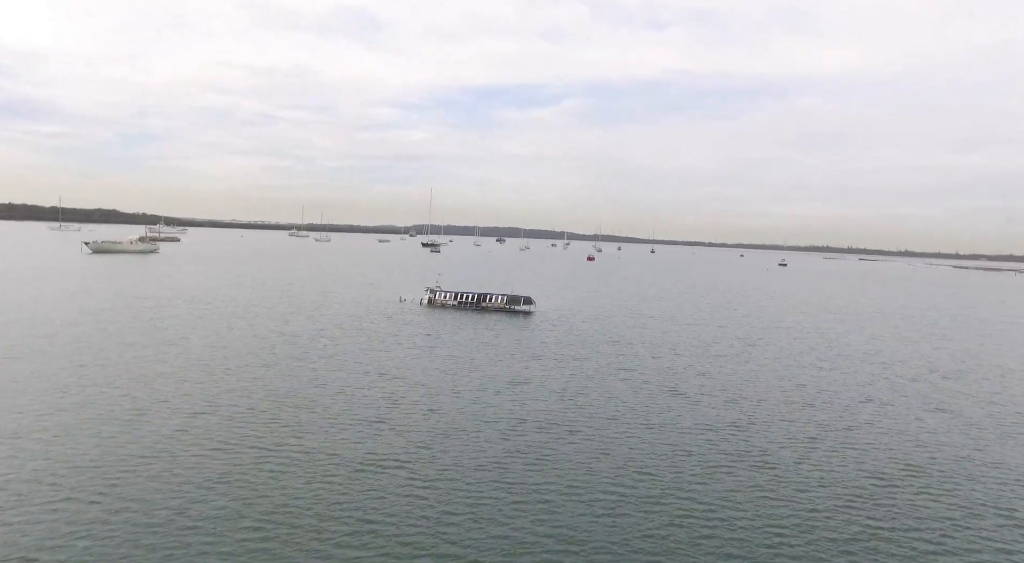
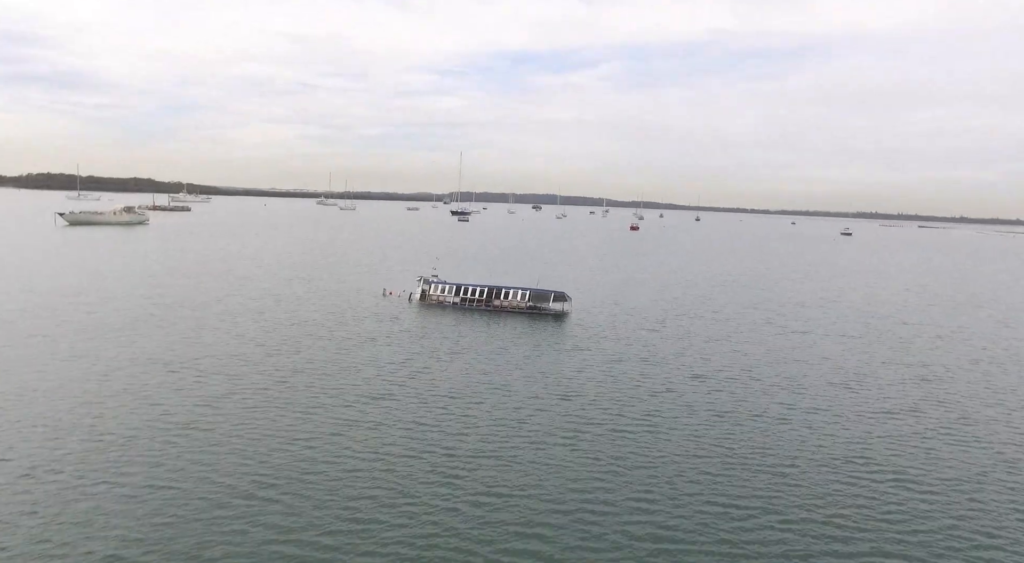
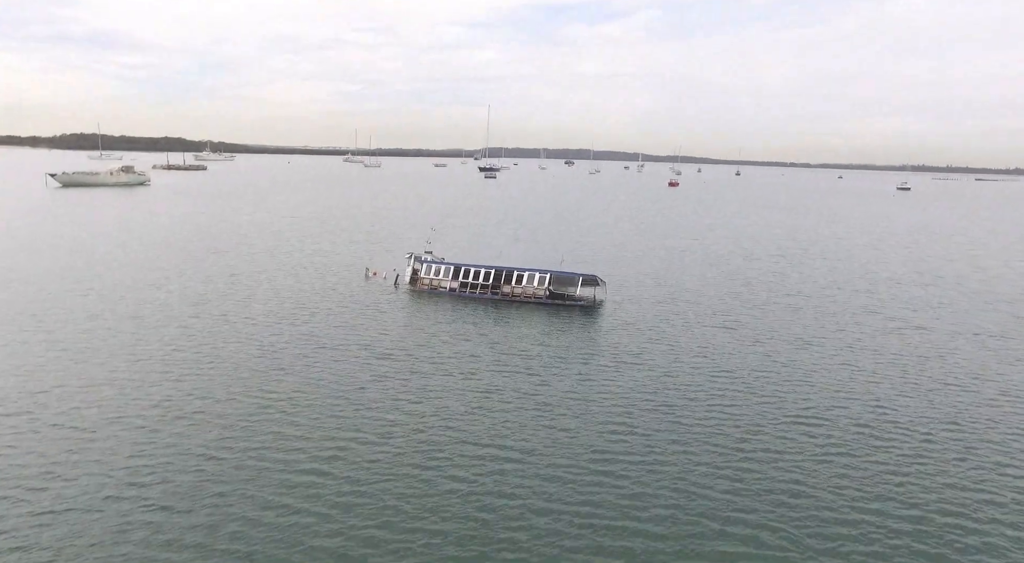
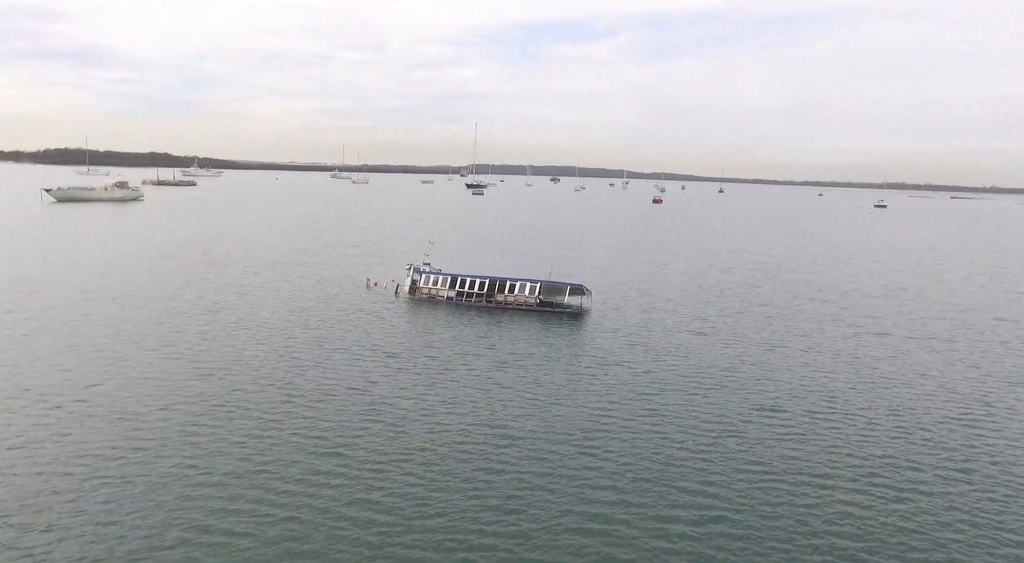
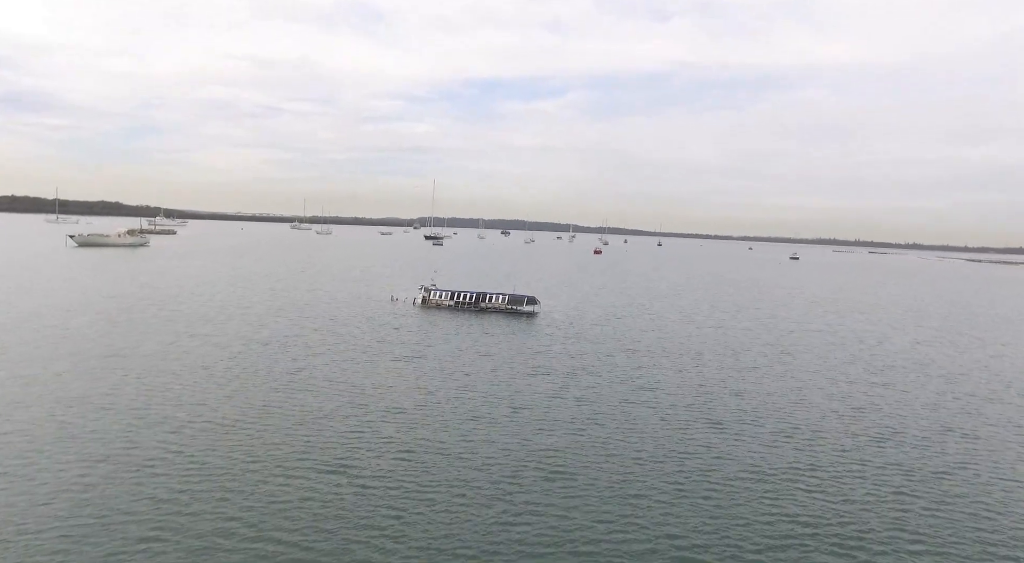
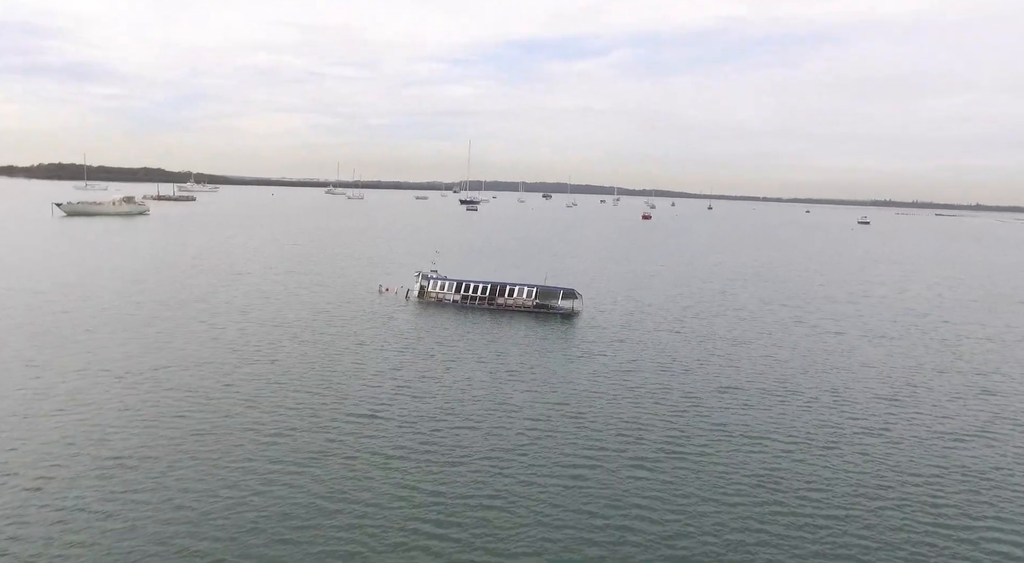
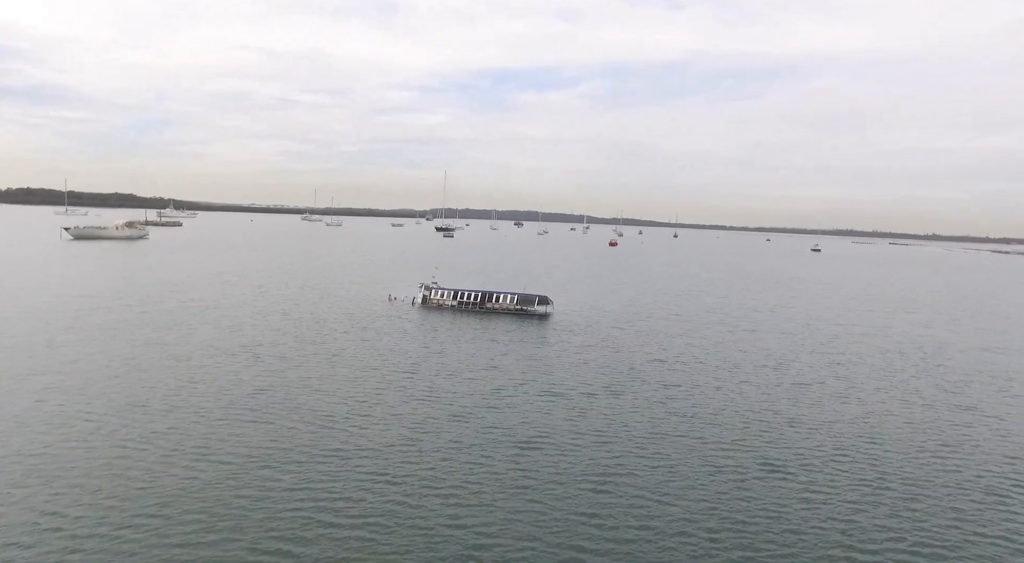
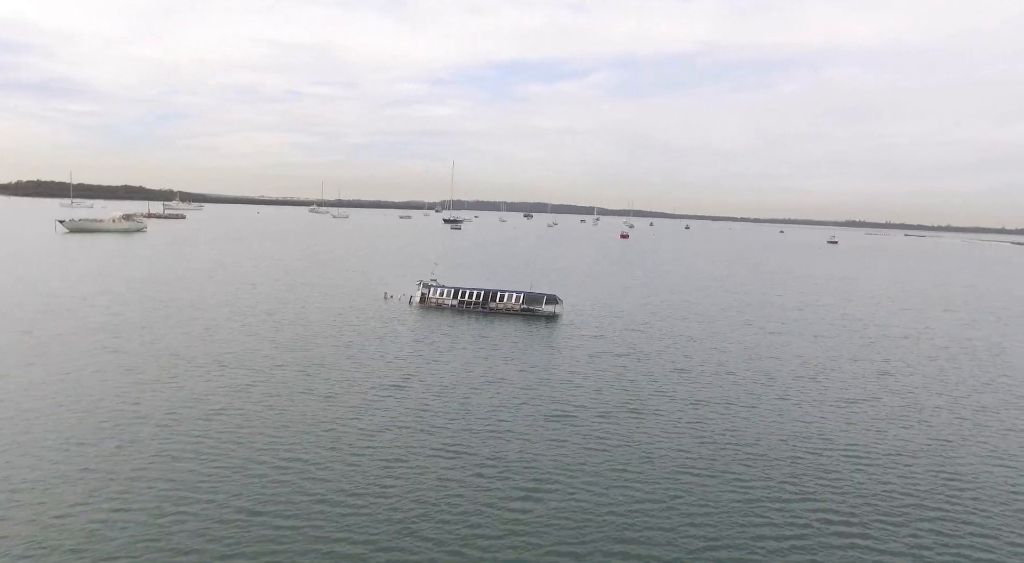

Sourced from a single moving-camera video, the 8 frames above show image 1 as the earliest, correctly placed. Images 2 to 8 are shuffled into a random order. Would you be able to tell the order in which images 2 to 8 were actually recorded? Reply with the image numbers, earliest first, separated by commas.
5, 7, 8, 2, 6, 4, 3
